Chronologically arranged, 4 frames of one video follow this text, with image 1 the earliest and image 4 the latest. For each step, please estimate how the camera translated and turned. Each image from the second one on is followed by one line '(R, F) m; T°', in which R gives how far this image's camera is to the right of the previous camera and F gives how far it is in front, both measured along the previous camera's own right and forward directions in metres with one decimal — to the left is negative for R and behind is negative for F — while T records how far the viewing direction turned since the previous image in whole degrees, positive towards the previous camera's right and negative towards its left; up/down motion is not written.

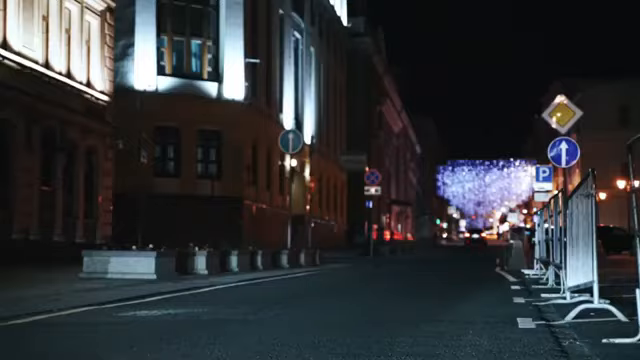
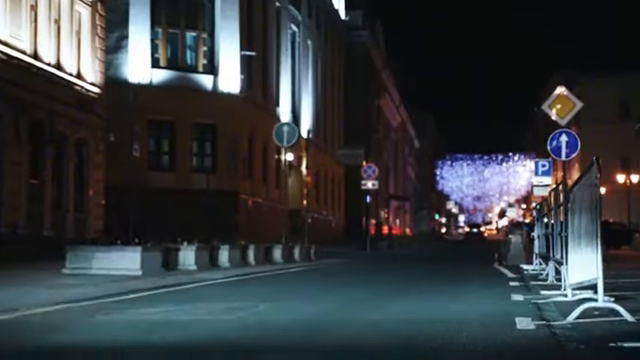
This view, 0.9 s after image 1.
(+0.1, +0.7) m; 0°
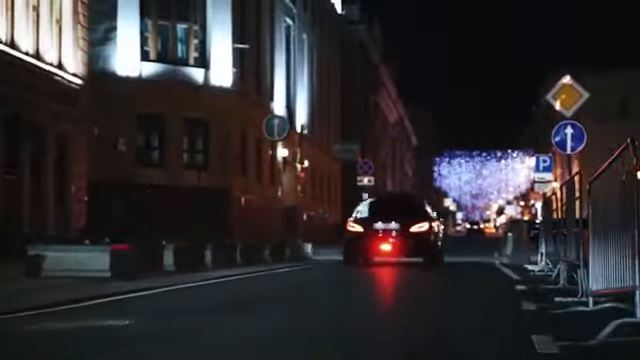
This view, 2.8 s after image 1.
(+0.1, +1.5) m; 0°
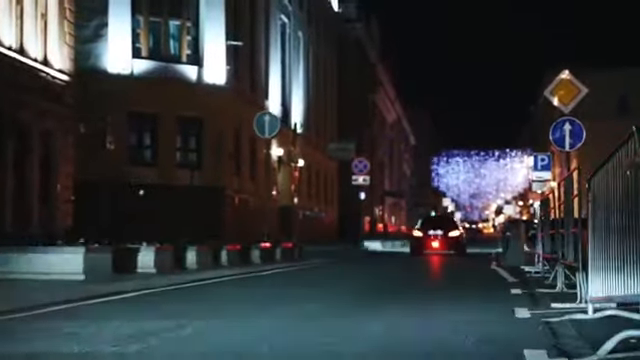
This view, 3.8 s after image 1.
(+0.2, +0.8) m; 0°
